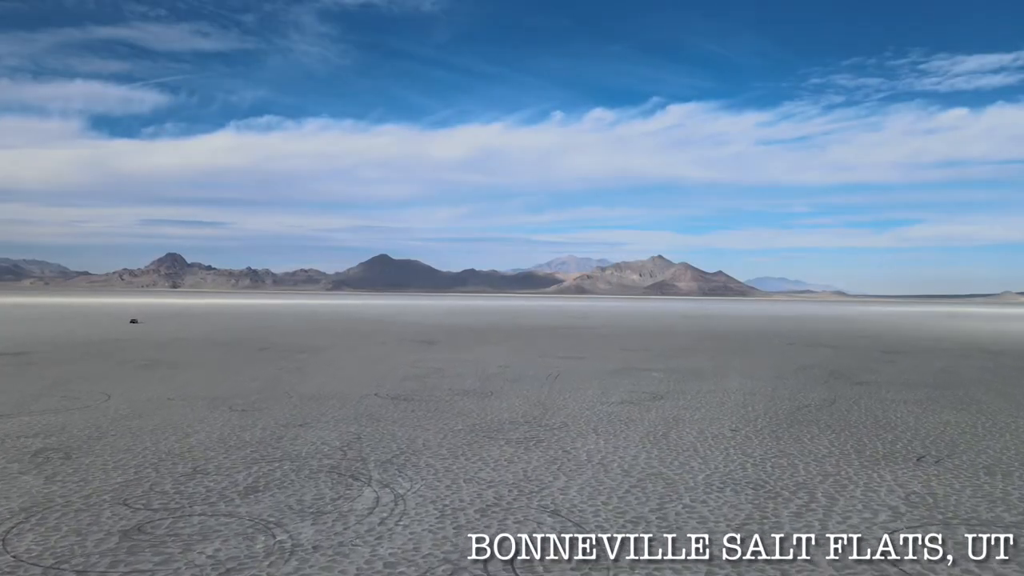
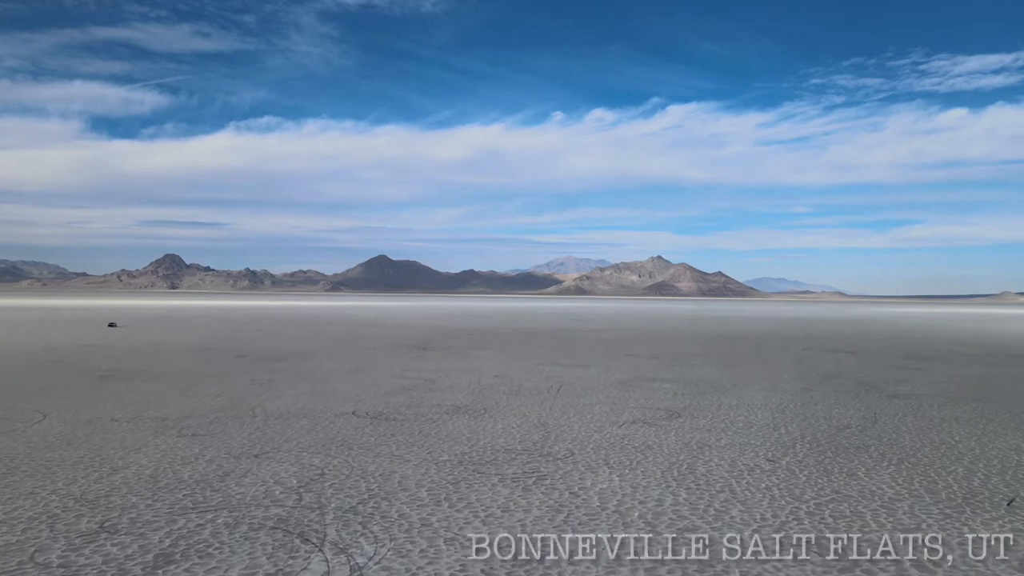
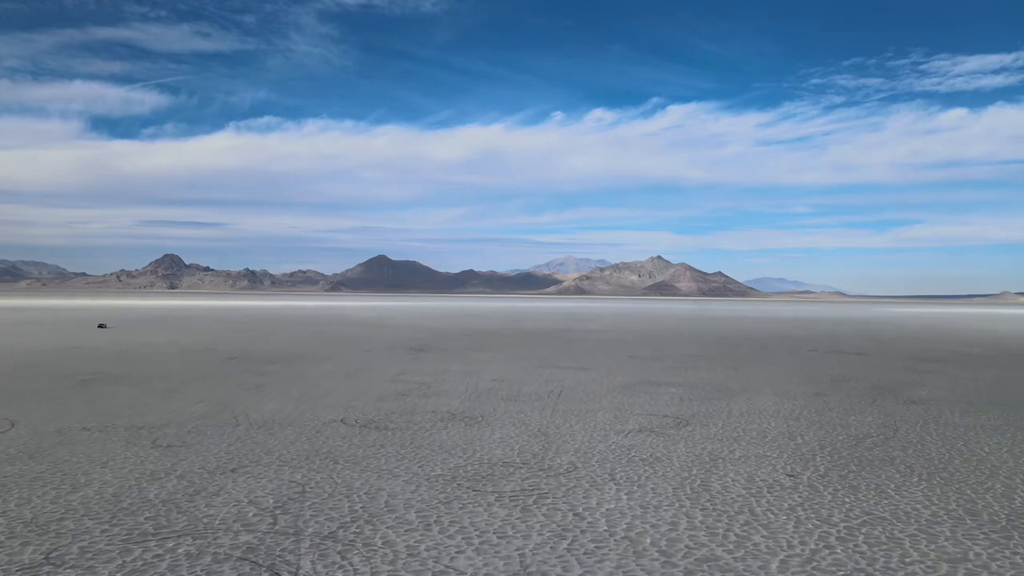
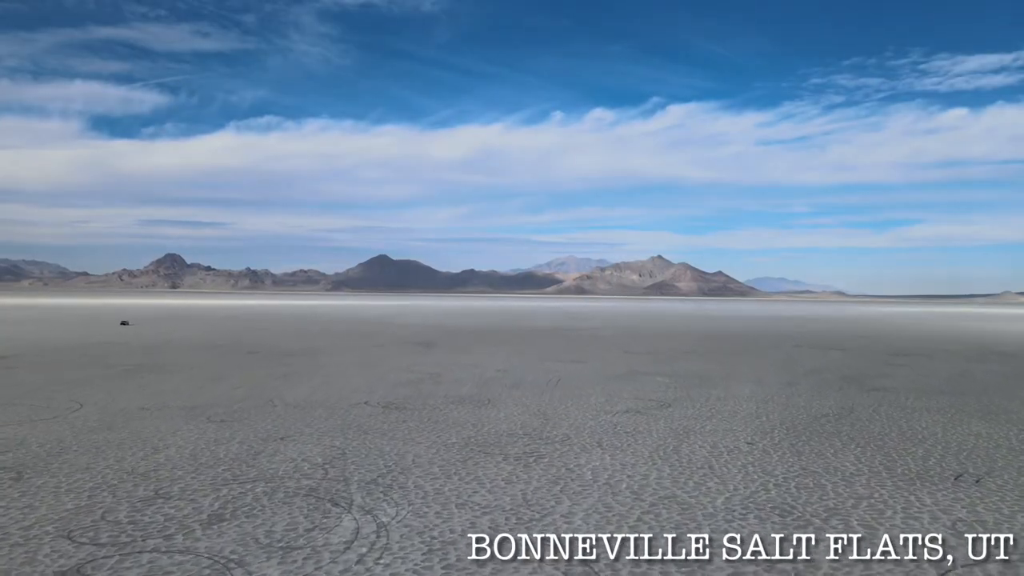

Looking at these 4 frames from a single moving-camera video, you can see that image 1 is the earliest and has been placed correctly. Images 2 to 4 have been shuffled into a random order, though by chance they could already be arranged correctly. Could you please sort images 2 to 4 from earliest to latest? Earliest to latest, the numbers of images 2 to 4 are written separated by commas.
4, 2, 3
